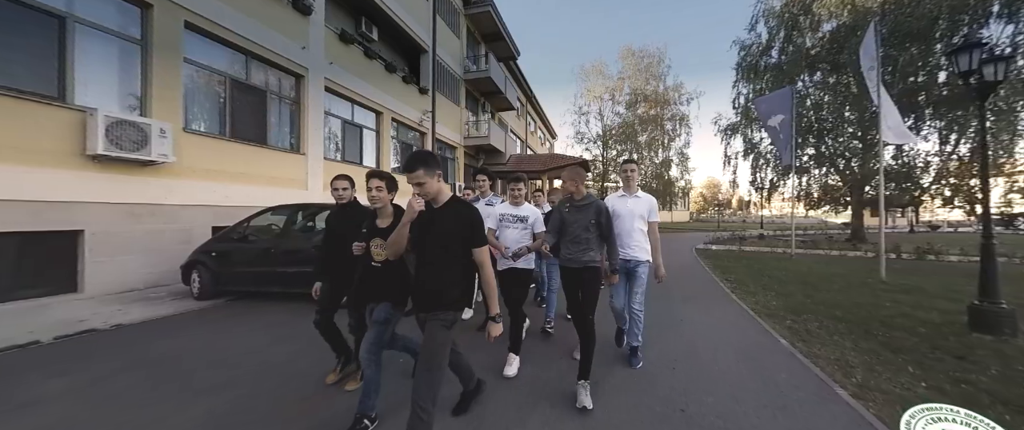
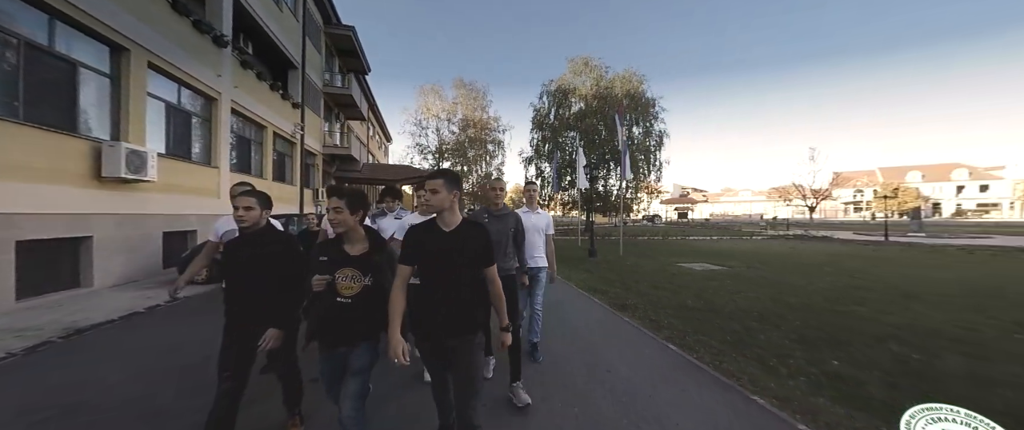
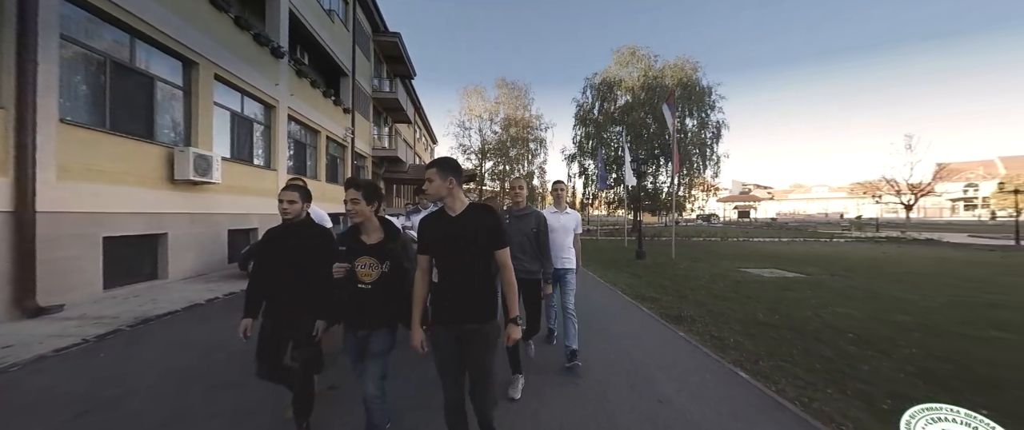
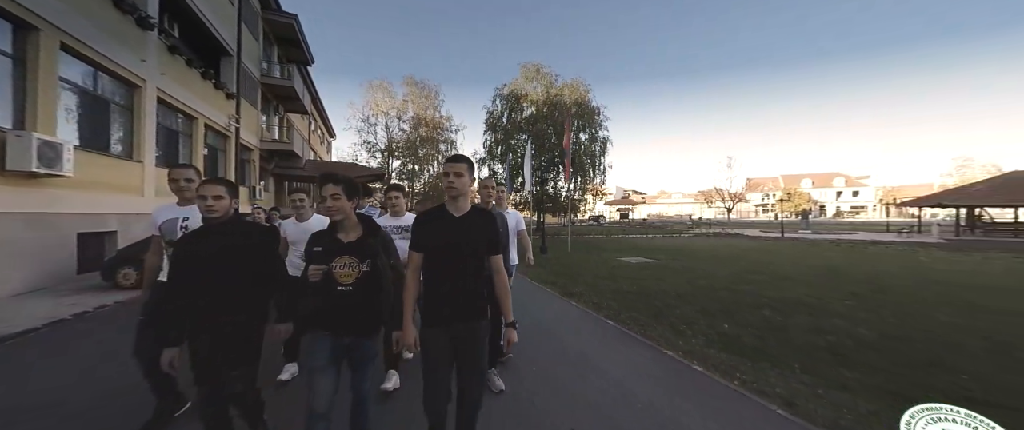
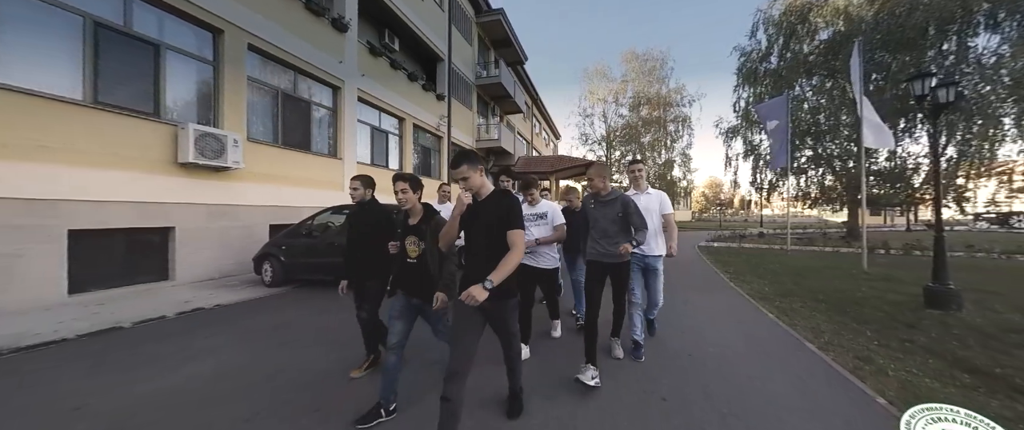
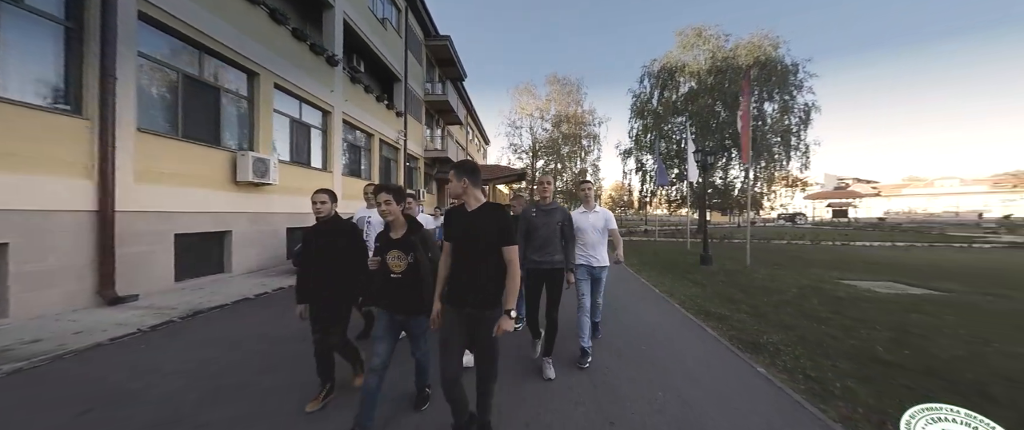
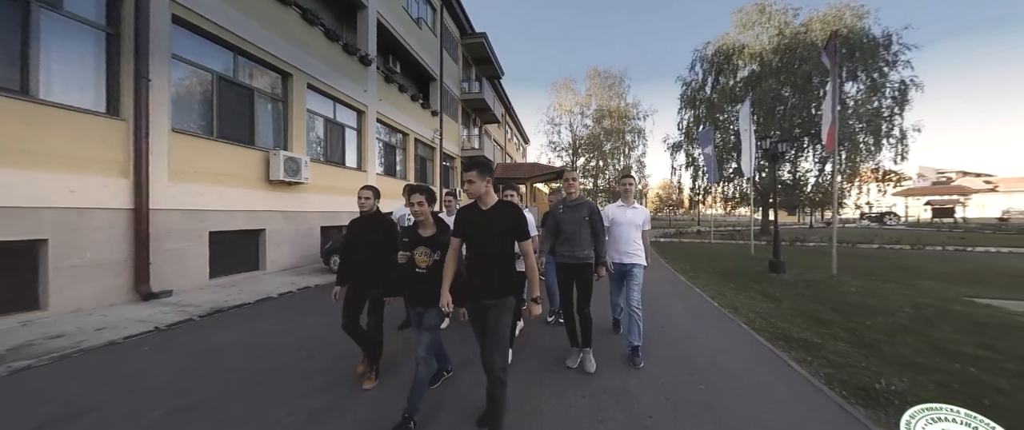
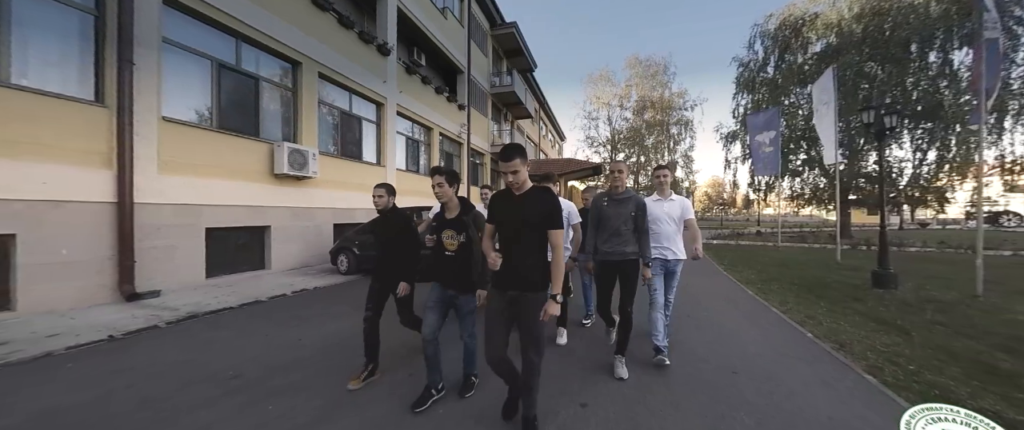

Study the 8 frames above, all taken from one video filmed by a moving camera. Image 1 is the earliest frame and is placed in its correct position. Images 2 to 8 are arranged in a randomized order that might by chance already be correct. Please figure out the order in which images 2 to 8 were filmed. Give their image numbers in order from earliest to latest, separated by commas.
5, 8, 7, 6, 3, 2, 4
